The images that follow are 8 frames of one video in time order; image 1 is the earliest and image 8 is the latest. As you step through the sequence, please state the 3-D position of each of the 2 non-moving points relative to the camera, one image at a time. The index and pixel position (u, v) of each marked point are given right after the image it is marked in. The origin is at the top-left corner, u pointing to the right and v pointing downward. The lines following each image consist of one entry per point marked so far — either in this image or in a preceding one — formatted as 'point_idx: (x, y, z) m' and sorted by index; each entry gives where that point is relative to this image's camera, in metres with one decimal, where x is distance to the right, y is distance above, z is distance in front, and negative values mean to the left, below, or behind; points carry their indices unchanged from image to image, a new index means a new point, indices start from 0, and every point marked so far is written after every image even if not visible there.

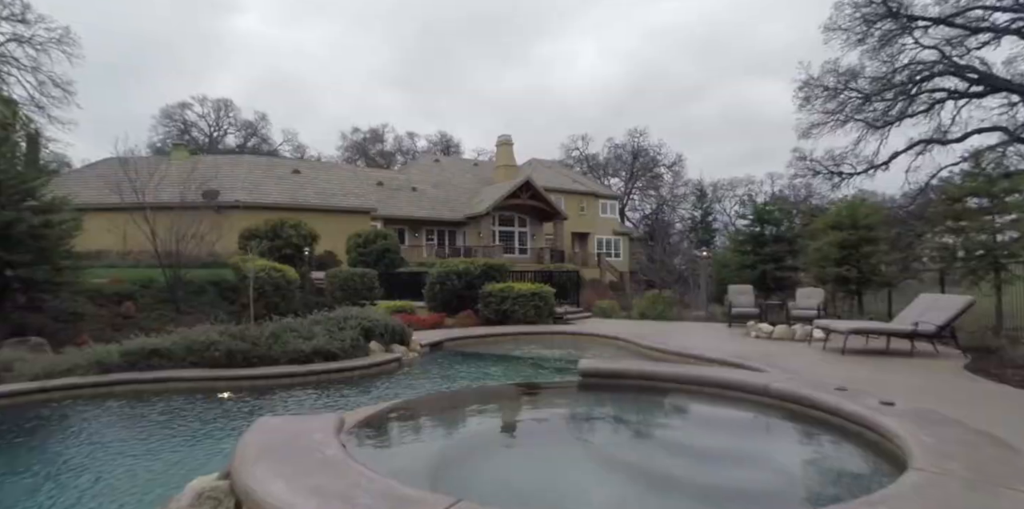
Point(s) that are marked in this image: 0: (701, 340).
0: (+3.6, -1.7, +11.8) m
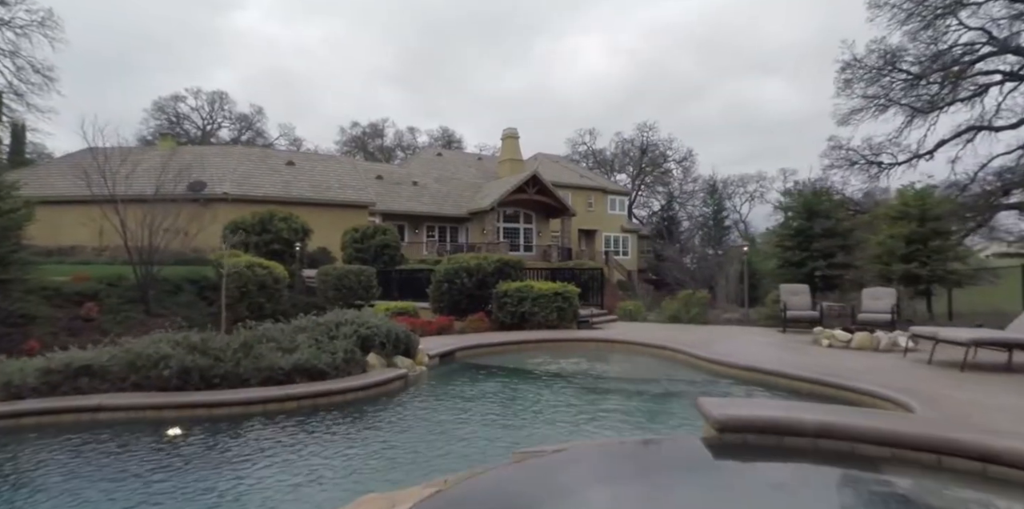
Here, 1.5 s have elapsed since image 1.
0: (+4.0, -1.6, +9.9) m
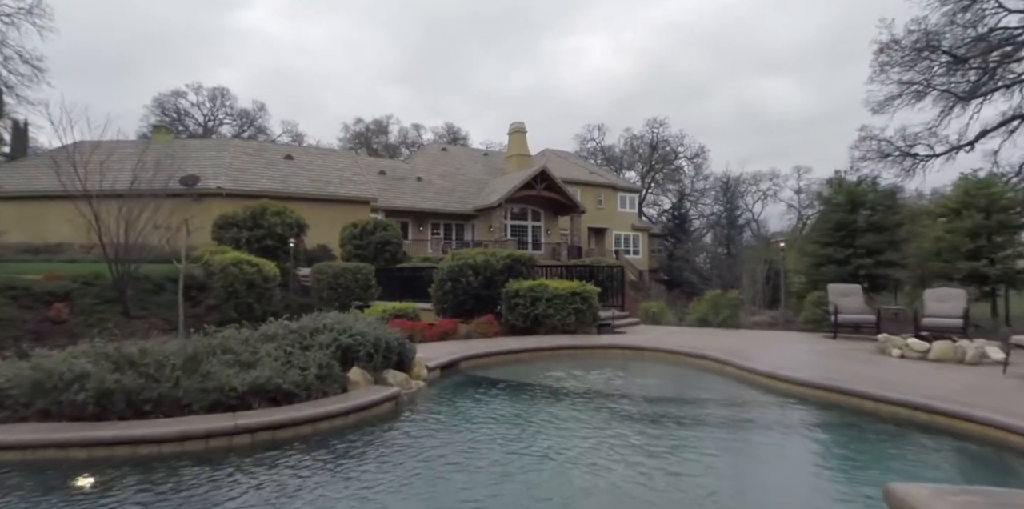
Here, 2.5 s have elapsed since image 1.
0: (+4.2, -1.5, +8.5) m
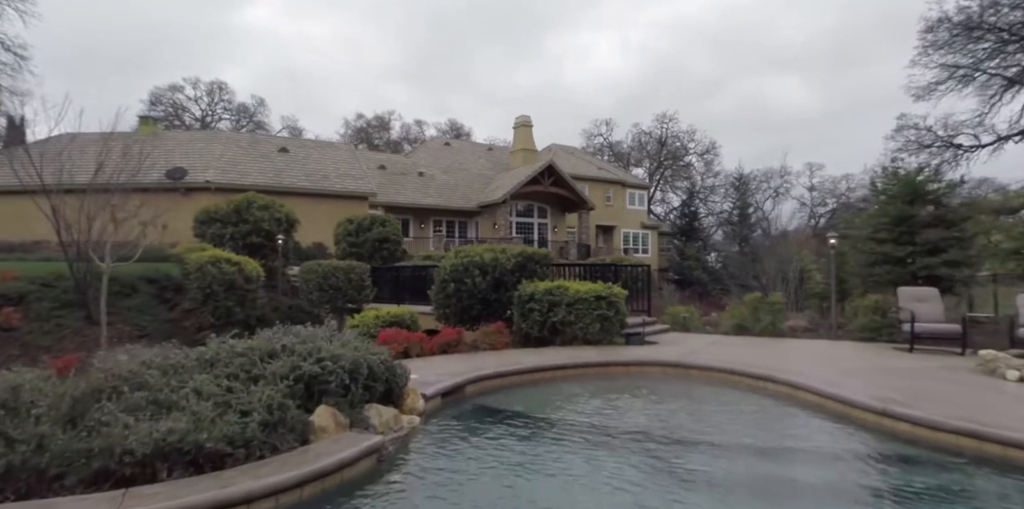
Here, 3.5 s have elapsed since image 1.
0: (+4.4, -1.4, +6.8) m
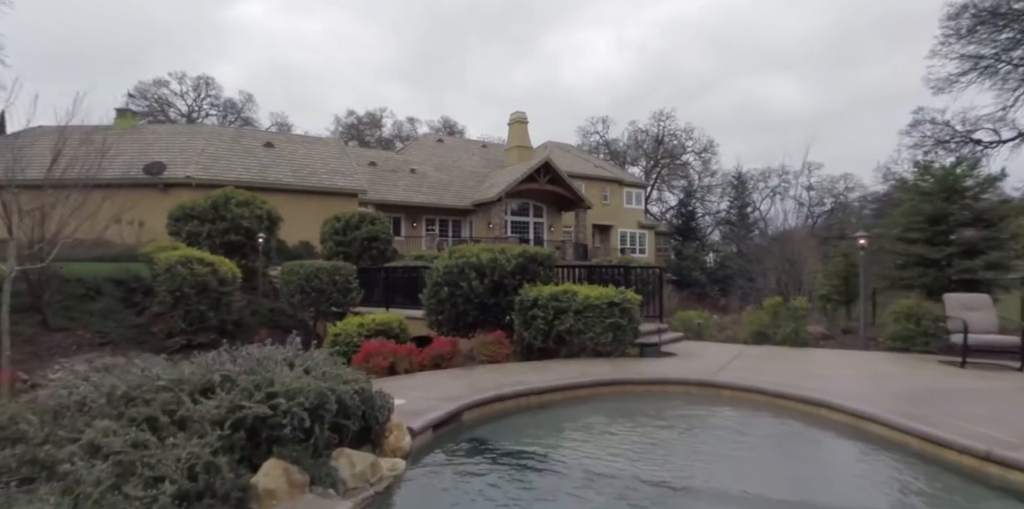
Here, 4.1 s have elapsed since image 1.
0: (+4.4, -1.5, +5.8) m
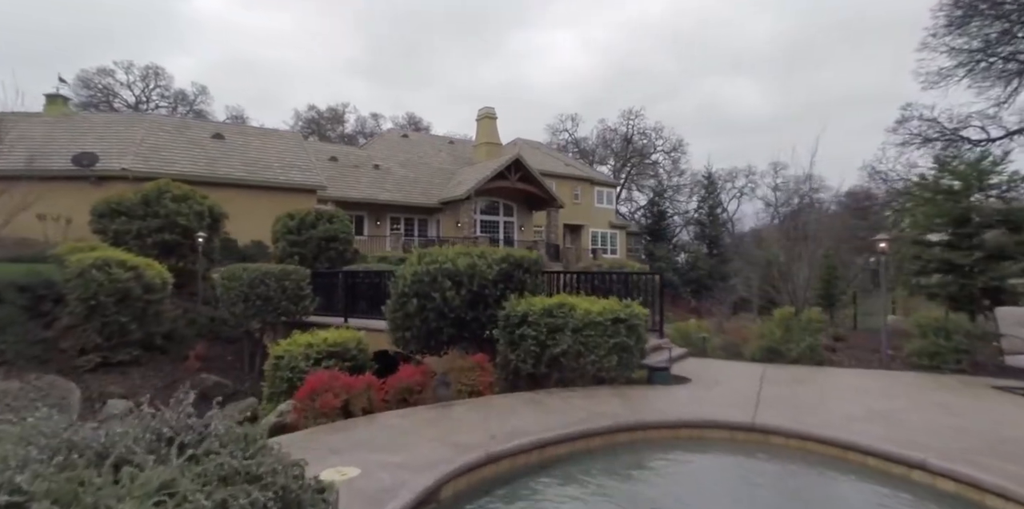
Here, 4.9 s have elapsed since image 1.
0: (+4.4, -1.5, +4.6) m
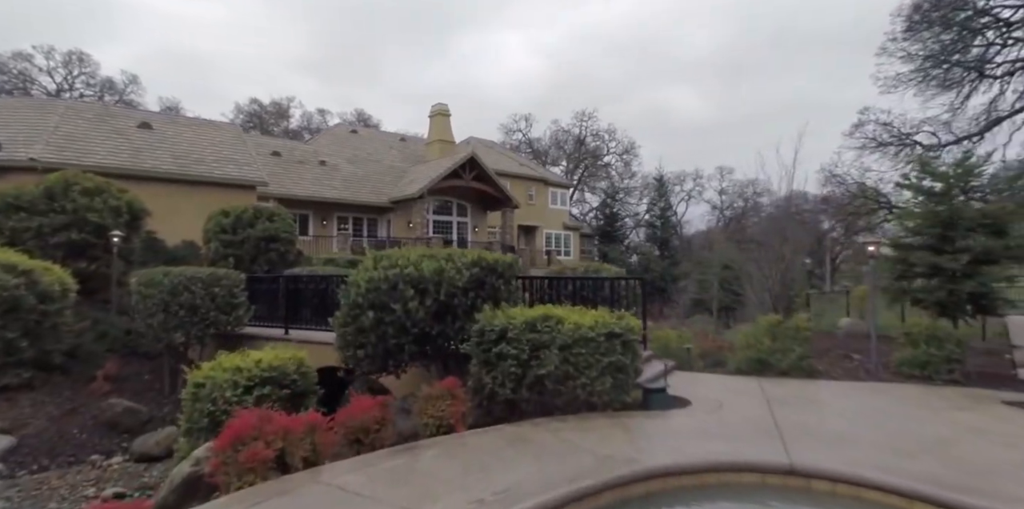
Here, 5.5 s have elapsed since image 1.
0: (+4.3, -1.6, +3.8) m
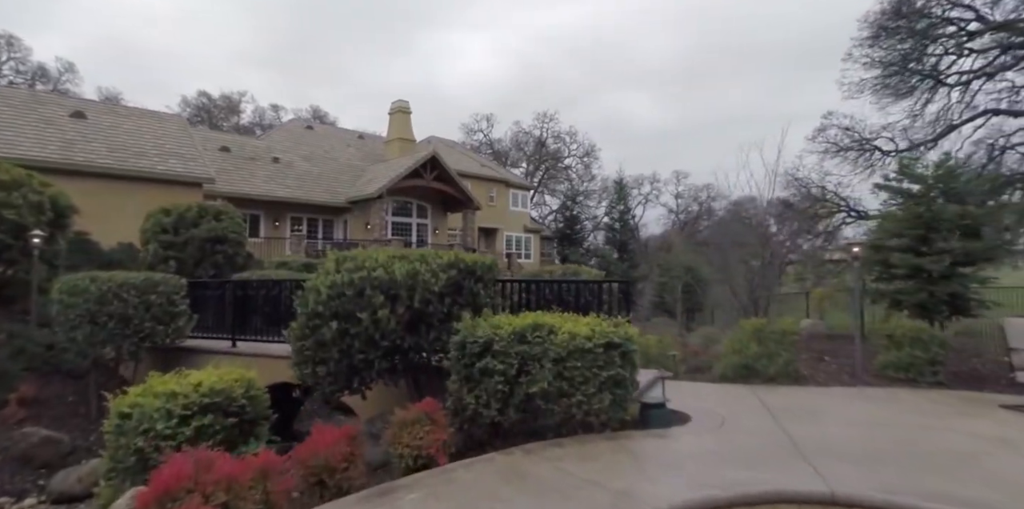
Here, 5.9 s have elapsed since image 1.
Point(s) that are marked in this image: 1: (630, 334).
0: (+4.3, -1.6, +3.4) m
1: (+1.0, -0.7, +5.4) m
